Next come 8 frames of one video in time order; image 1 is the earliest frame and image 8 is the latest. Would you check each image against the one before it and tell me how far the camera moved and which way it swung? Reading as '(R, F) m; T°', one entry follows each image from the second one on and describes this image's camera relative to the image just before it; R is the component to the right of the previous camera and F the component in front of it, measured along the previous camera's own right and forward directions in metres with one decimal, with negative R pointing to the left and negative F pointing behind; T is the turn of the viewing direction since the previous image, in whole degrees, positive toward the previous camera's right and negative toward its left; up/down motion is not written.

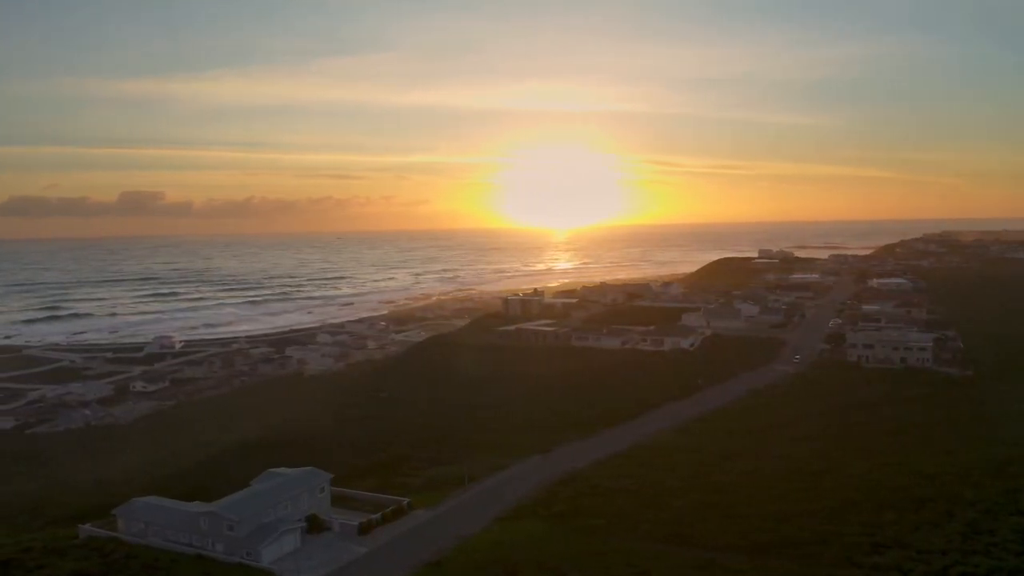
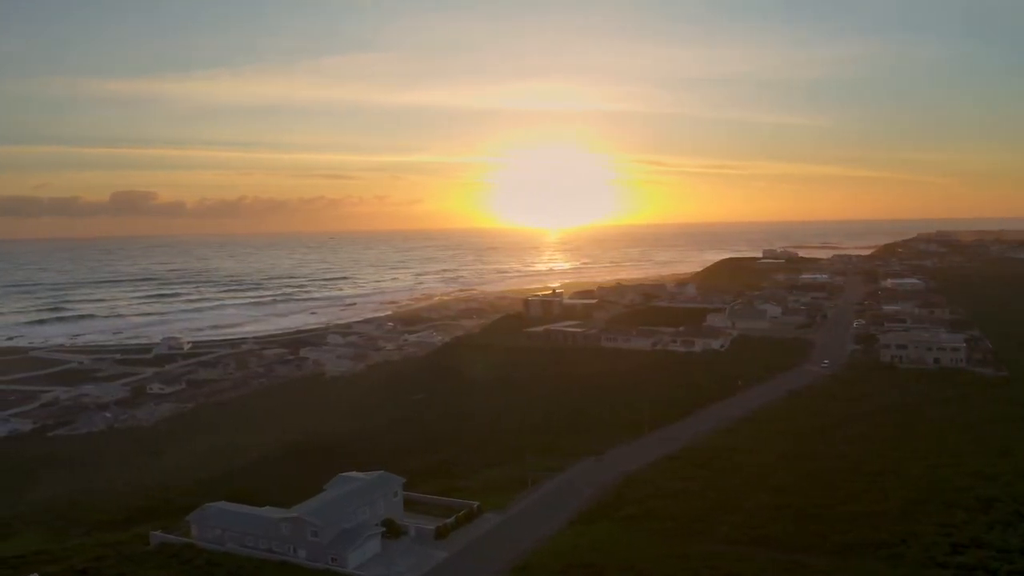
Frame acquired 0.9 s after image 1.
(-1.4, +0.1) m; +1°
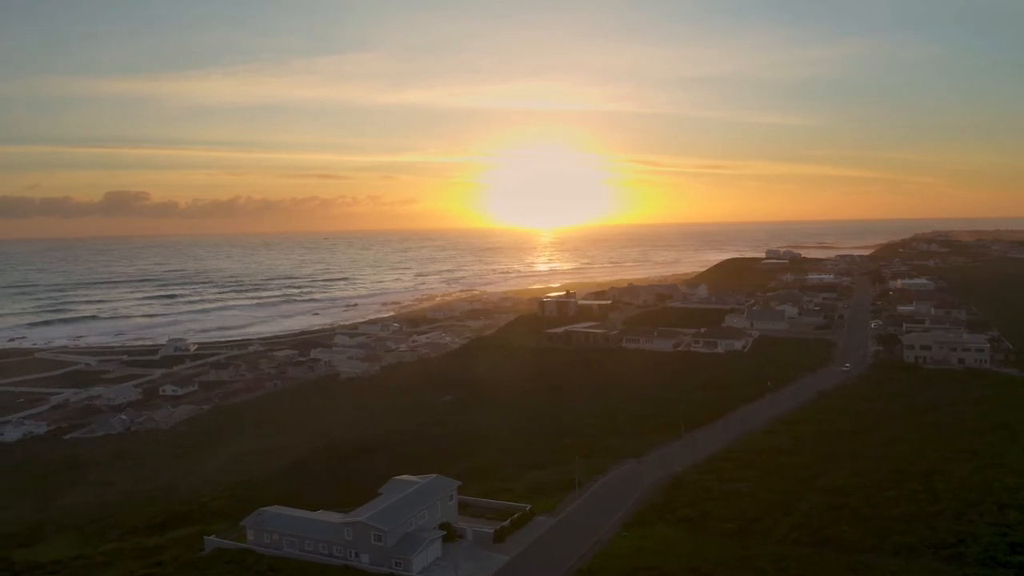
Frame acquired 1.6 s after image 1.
(-1.1, 0.0) m; 0°
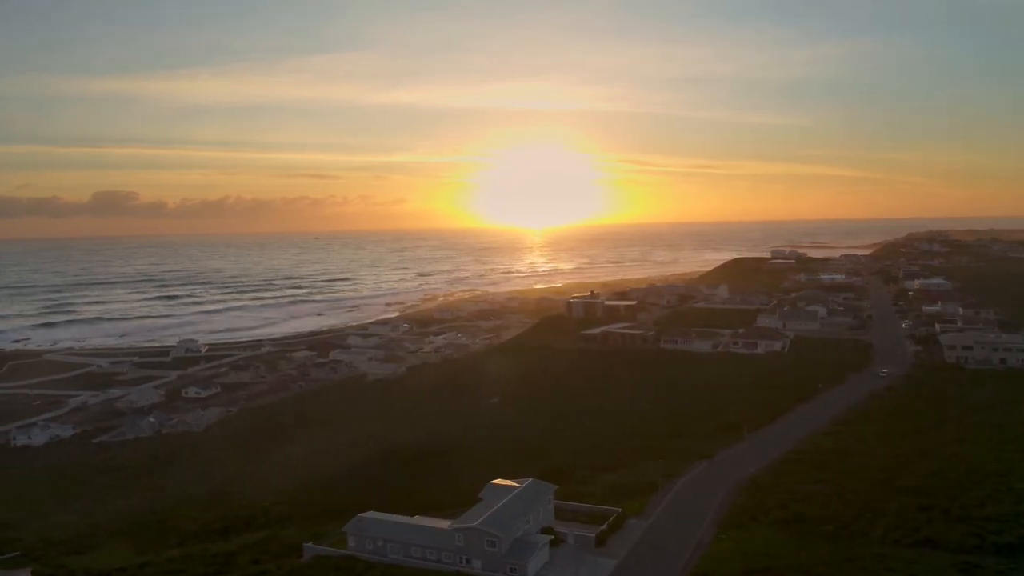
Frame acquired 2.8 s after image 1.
(-1.8, +0.1) m; +1°
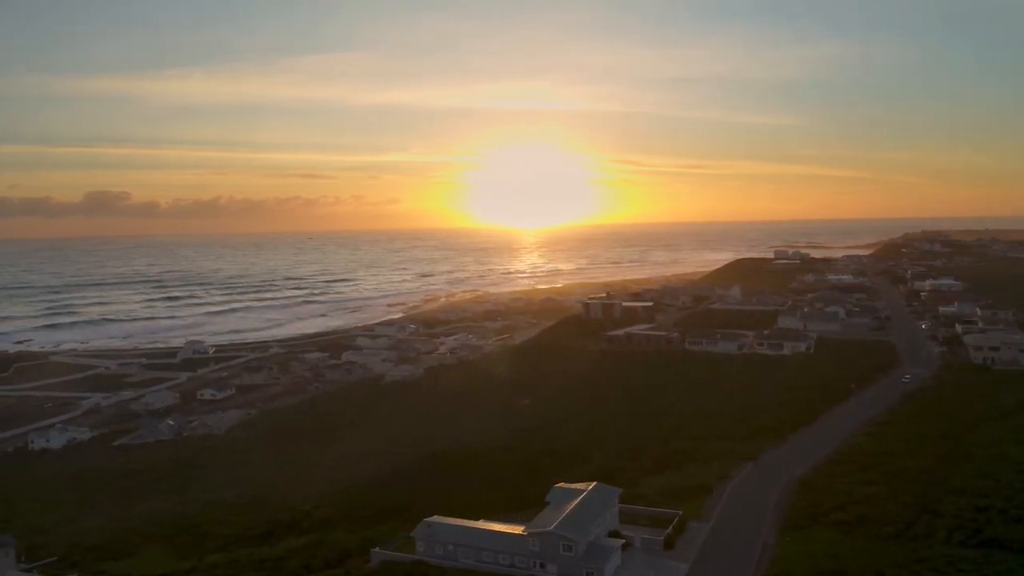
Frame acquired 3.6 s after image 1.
(-1.2, 0.0) m; +1°
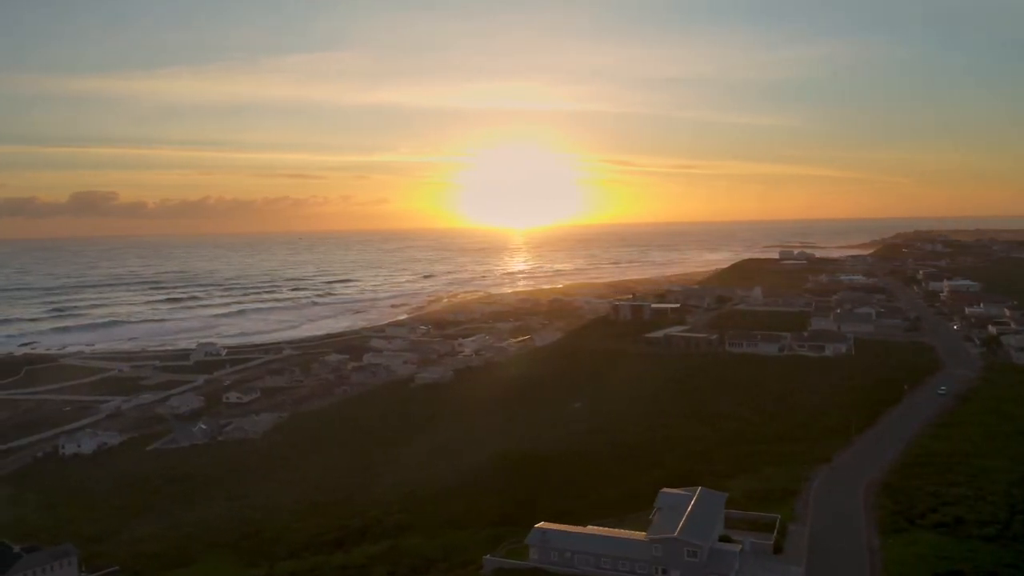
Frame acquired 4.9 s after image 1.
(-2.0, 0.0) m; +1°
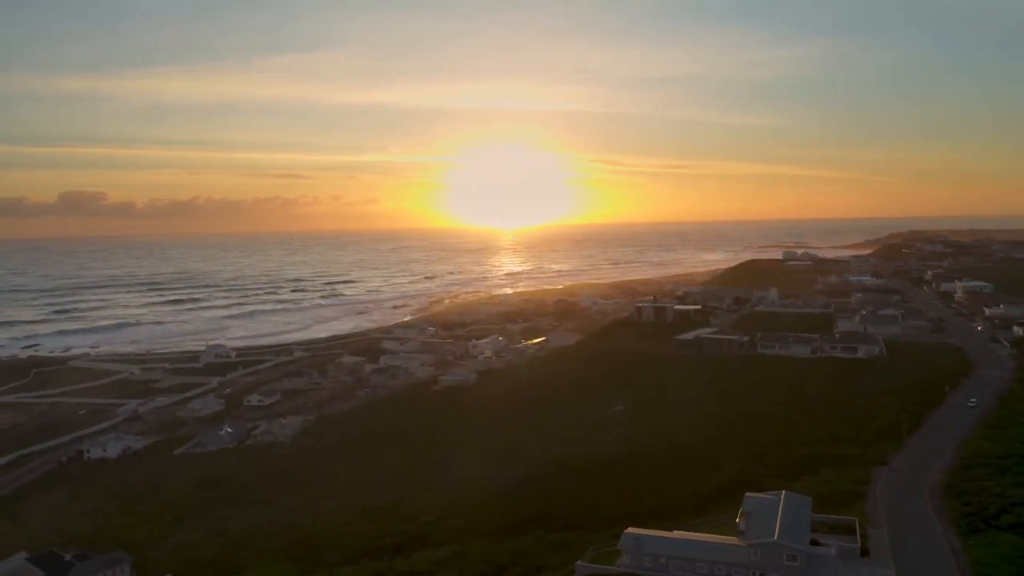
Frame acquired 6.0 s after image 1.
(-1.6, 0.0) m; +1°
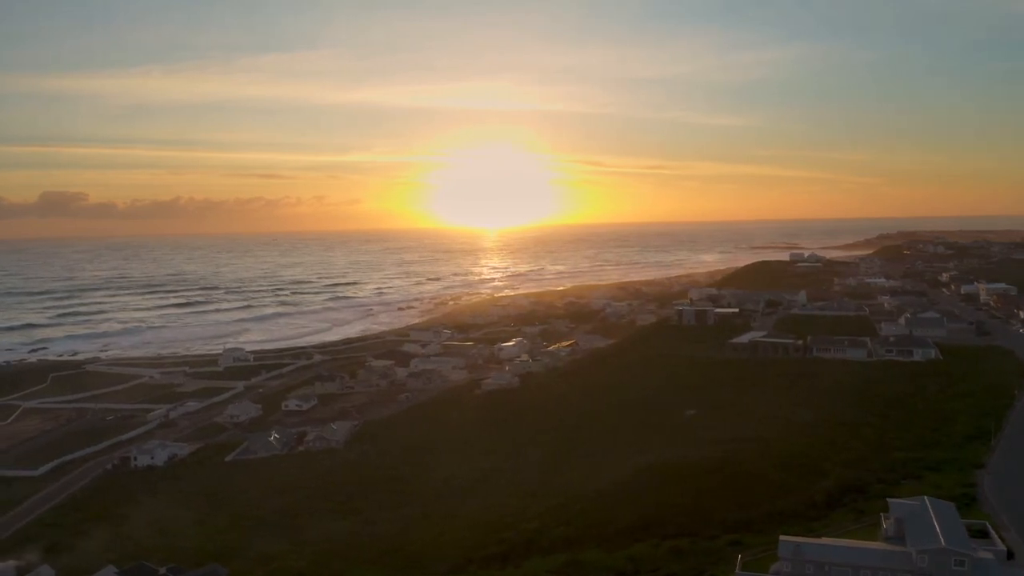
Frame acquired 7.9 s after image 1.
(-2.9, 0.0) m; +1°
